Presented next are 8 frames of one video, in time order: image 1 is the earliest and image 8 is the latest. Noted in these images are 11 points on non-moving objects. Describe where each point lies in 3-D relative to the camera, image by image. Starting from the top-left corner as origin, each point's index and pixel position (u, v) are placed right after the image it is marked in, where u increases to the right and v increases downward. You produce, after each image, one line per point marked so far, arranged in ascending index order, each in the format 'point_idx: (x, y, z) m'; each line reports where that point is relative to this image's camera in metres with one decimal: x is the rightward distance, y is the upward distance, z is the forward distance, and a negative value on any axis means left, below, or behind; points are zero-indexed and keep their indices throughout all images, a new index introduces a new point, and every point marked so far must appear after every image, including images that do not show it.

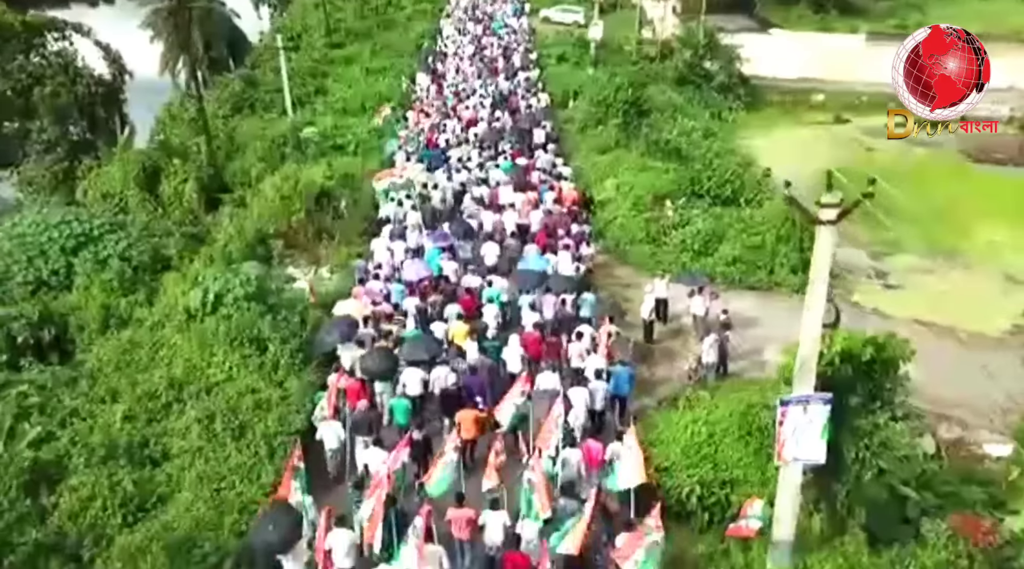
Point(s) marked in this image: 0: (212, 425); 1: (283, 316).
0: (-3.3, -1.6, +13.0) m
1: (-3.1, -0.5, +15.8) m
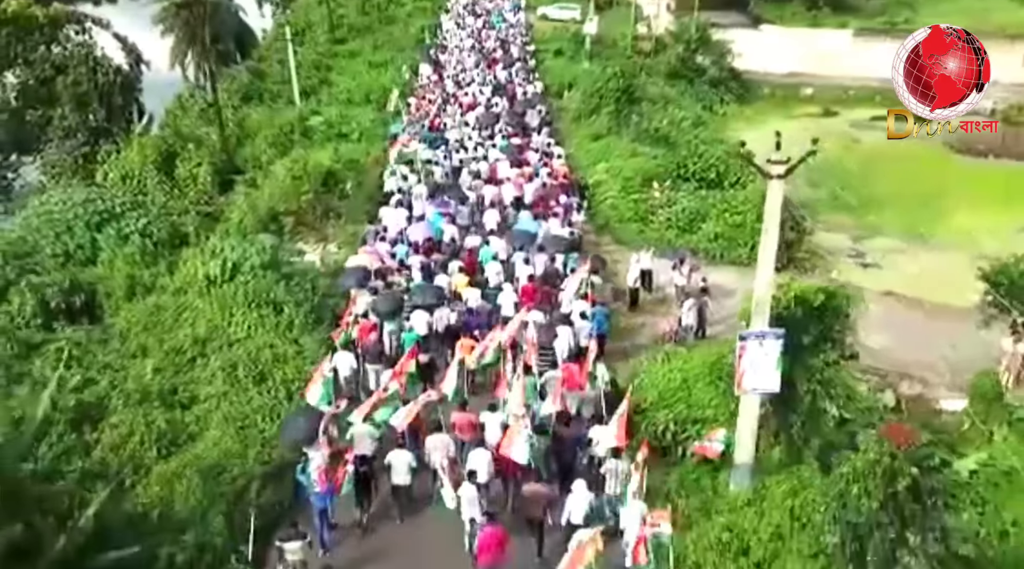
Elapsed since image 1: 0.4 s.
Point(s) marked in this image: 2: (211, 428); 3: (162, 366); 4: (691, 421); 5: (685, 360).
0: (-3.4, -1.1, +14.3) m
1: (-3.2, 0.0, +17.2) m
2: (-3.5, -1.6, +13.1) m
3: (-4.5, -1.1, +15.0) m
4: (+2.0, -1.5, +12.9) m
5: (+2.1, -1.0, +14.2) m
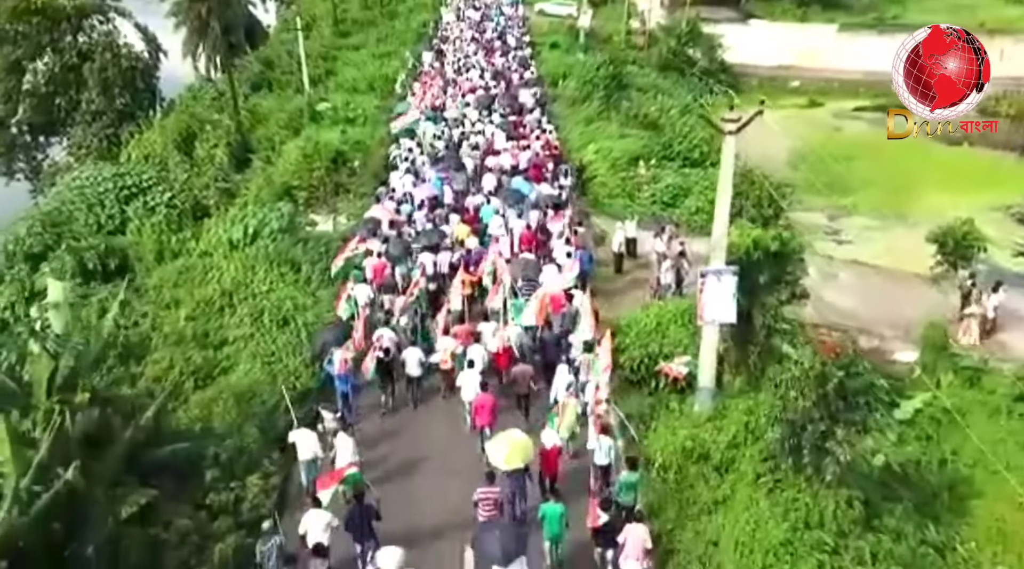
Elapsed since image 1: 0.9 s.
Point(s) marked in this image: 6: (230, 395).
0: (-3.5, -0.5, +16.1) m
1: (-3.3, +0.6, +19.0) m
2: (-3.5, -1.0, +14.9) m
3: (-4.6, -0.4, +16.7) m
4: (+1.9, -0.9, +14.7) m
5: (+2.1, -0.4, +15.9) m
6: (-3.3, -1.3, +13.7) m
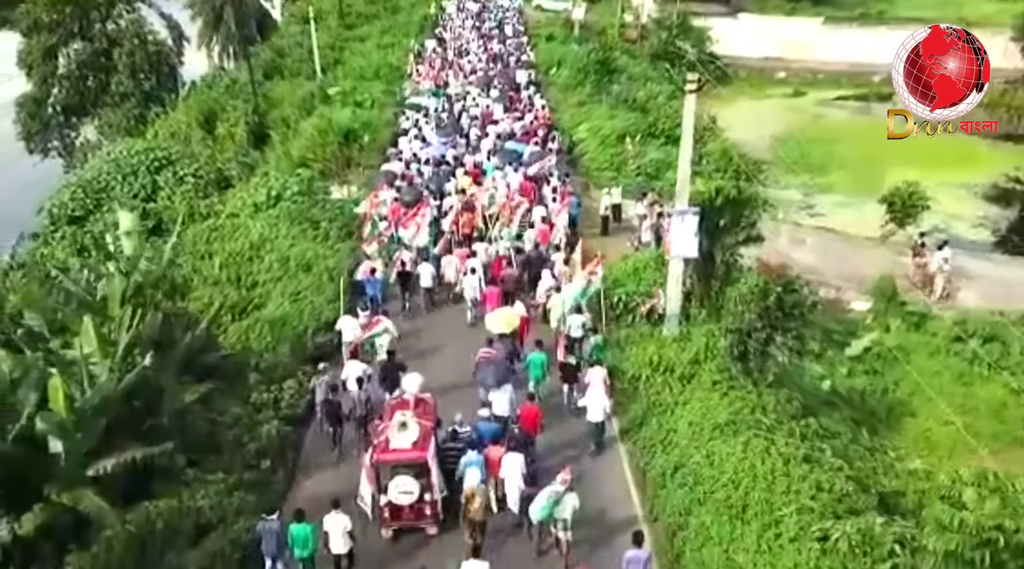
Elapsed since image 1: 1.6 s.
0: (-3.6, +0.3, +18.3) m
1: (-3.4, +1.4, +21.2) m
2: (-3.6, -0.2, +17.1) m
3: (-4.7, +0.4, +19.0) m
4: (+1.9, -0.1, +16.9) m
5: (+2.0, +0.4, +18.2) m
6: (-3.4, -0.5, +15.9) m
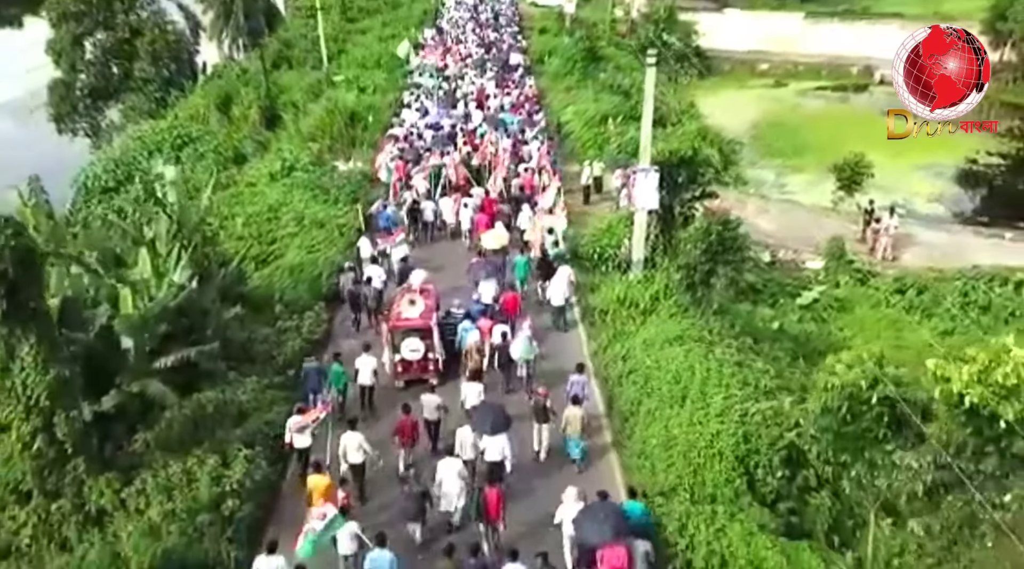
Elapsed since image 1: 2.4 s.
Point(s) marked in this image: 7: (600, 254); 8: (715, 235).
0: (-3.8, +1.1, +20.8) m
1: (-3.6, +2.2, +23.6) m
2: (-3.8, +0.6, +19.6) m
3: (-4.9, +1.1, +21.4) m
4: (+1.7, +0.7, +19.4) m
5: (+1.8, +1.2, +20.6) m
6: (-3.6, +0.2, +18.3) m
7: (+1.5, +0.5, +19.1) m
8: (+3.1, +0.9, +17.5) m
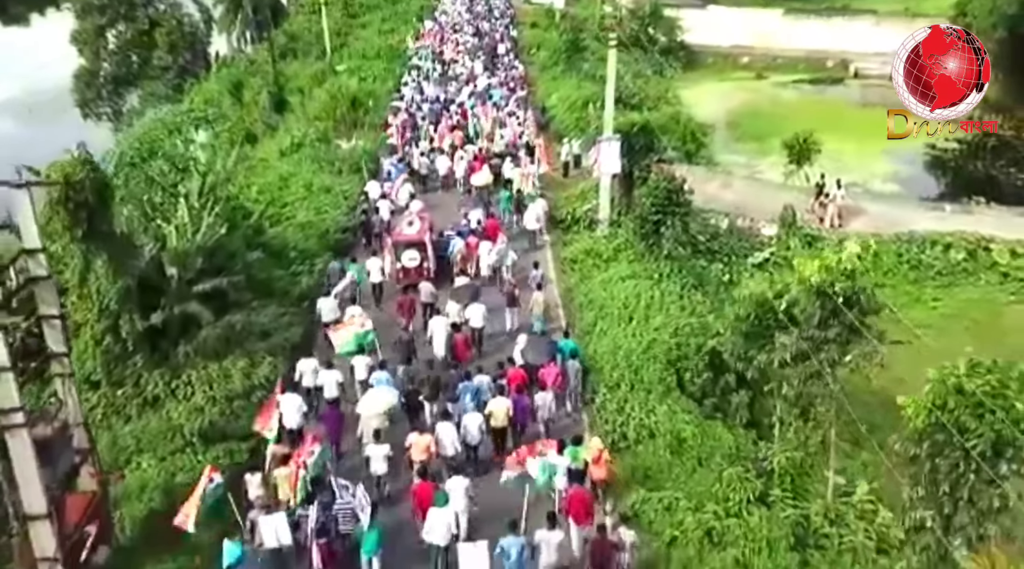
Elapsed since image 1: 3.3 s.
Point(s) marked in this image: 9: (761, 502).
0: (-4.1, +1.9, +23.5) m
1: (-3.9, +3.0, +26.4) m
2: (-4.1, +1.4, +22.3) m
3: (-5.2, +2.0, +24.1) m
4: (+1.3, +1.5, +22.1) m
5: (+1.5, +2.0, +23.4) m
6: (-3.9, +1.1, +21.1) m
7: (+1.1, +1.3, +21.8) m
8: (+2.8, +1.7, +20.2) m
9: (+2.7, -2.3, +12.2) m
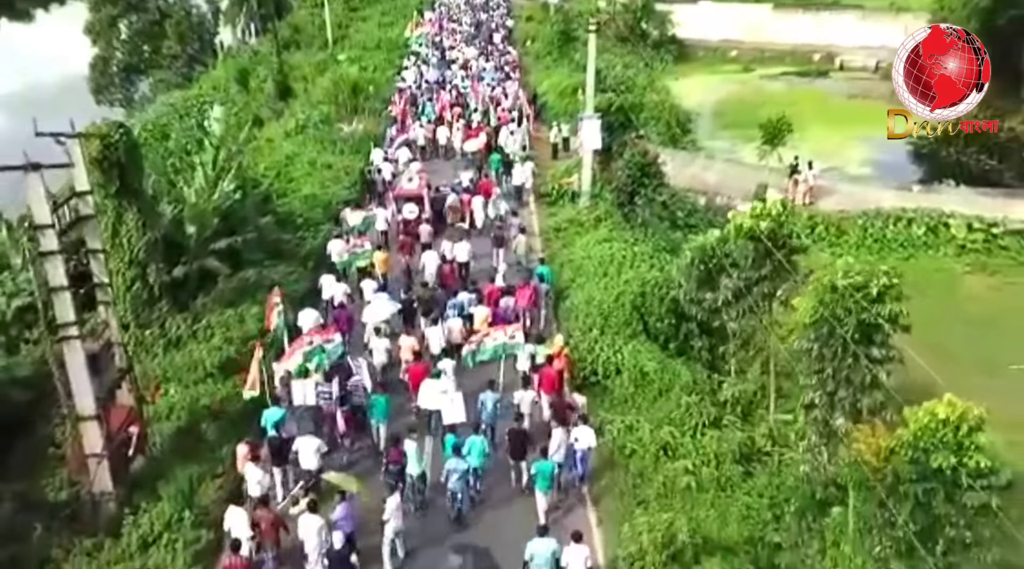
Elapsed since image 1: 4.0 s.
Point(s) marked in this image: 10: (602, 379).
0: (-4.3, +2.6, +25.2) m
1: (-4.1, +3.7, +28.1) m
2: (-4.3, +2.0, +24.0) m
3: (-5.4, +2.6, +25.8) m
4: (+1.1, +2.1, +23.8) m
5: (+1.3, +2.6, +25.1) m
6: (-4.1, +1.7, +22.8) m
7: (+0.9, +1.9, +23.5) m
8: (+2.6, +2.3, +21.9) m
9: (+2.4, -1.7, +13.9) m
10: (+1.1, -1.2, +14.8) m
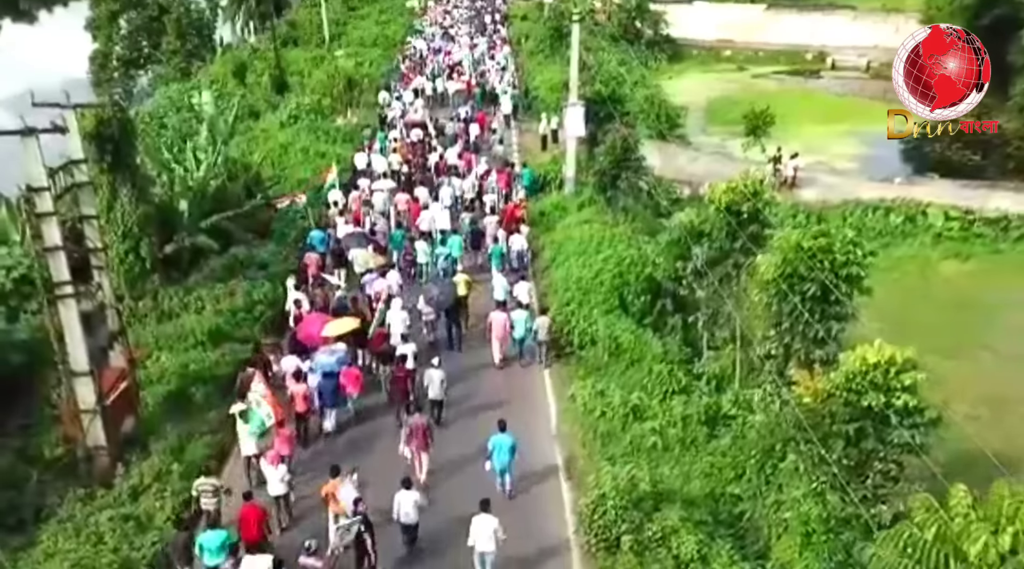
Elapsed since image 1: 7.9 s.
0: (-4.6, +2.9, +25.9) m
1: (-4.3, +4.0, +28.7) m
2: (-4.6, +2.3, +24.6) m
3: (-5.7, +2.9, +26.5) m
4: (+0.9, +2.4, +24.4) m
5: (+1.0, +2.9, +25.7) m
6: (-4.4, +2.0, +23.4) m
7: (+0.6, +2.3, +24.2) m
8: (+2.3, +2.6, +22.5) m
9: (+2.1, -1.3, +14.5) m
10: (+0.9, -0.9, +15.4) m
